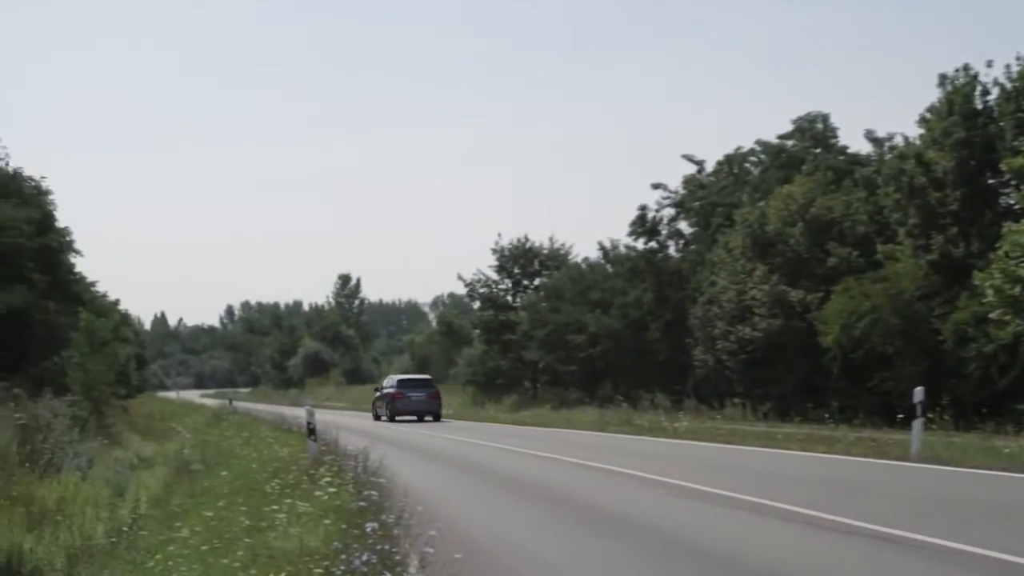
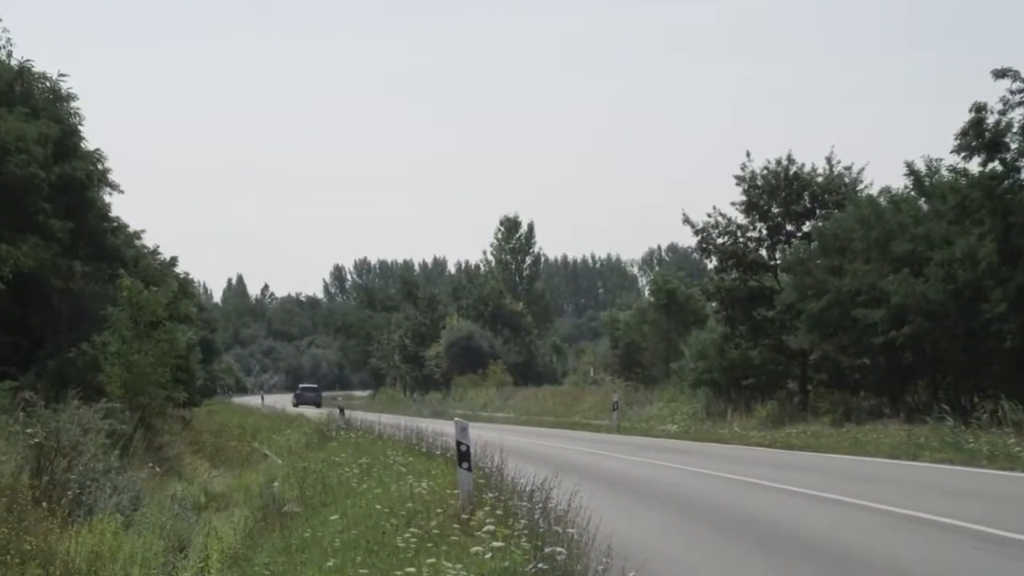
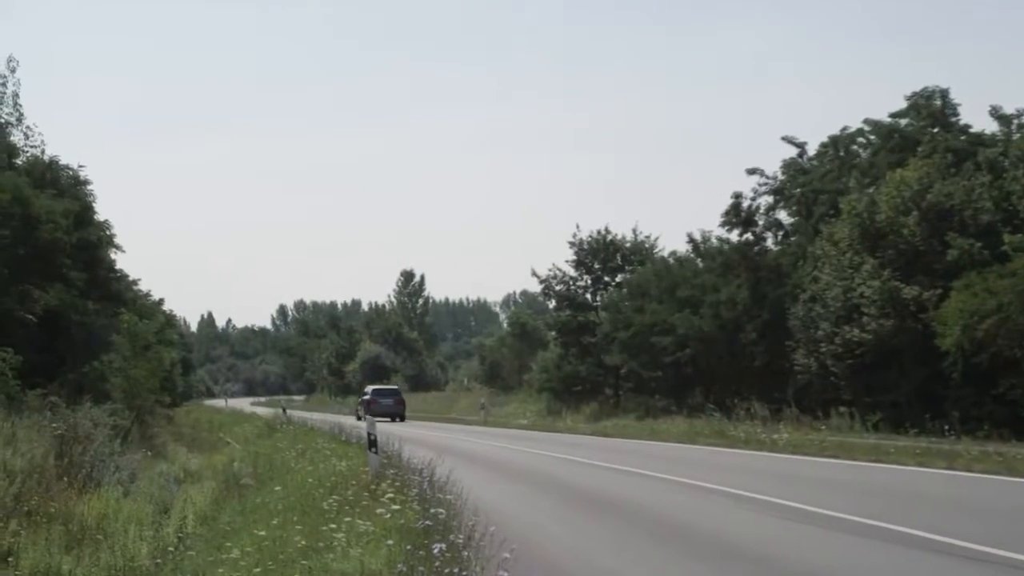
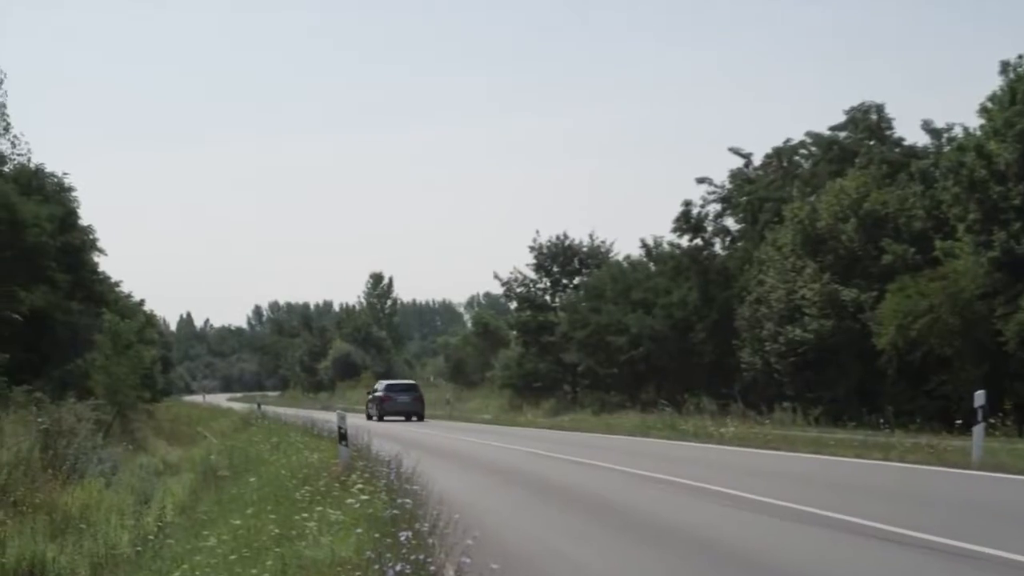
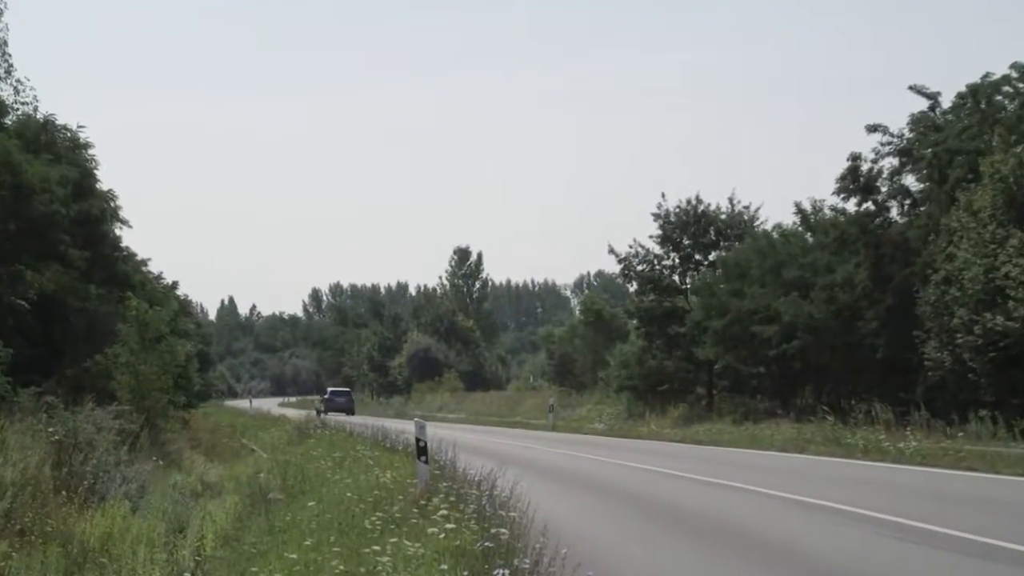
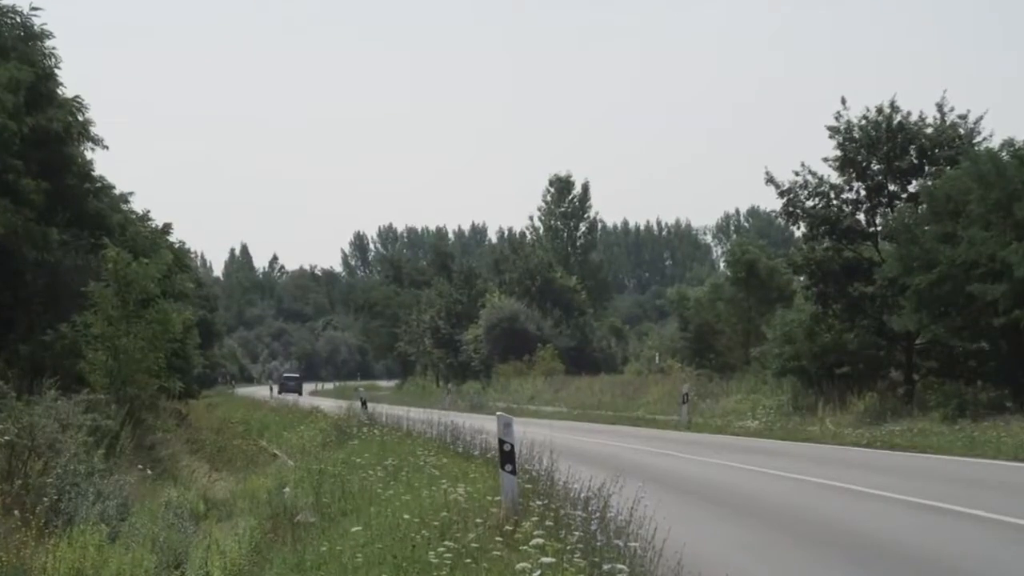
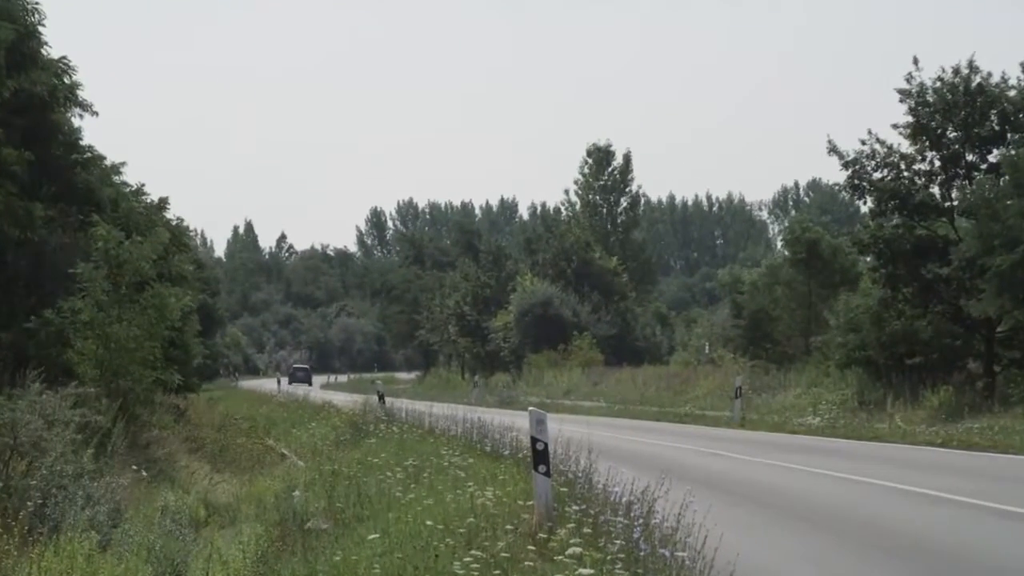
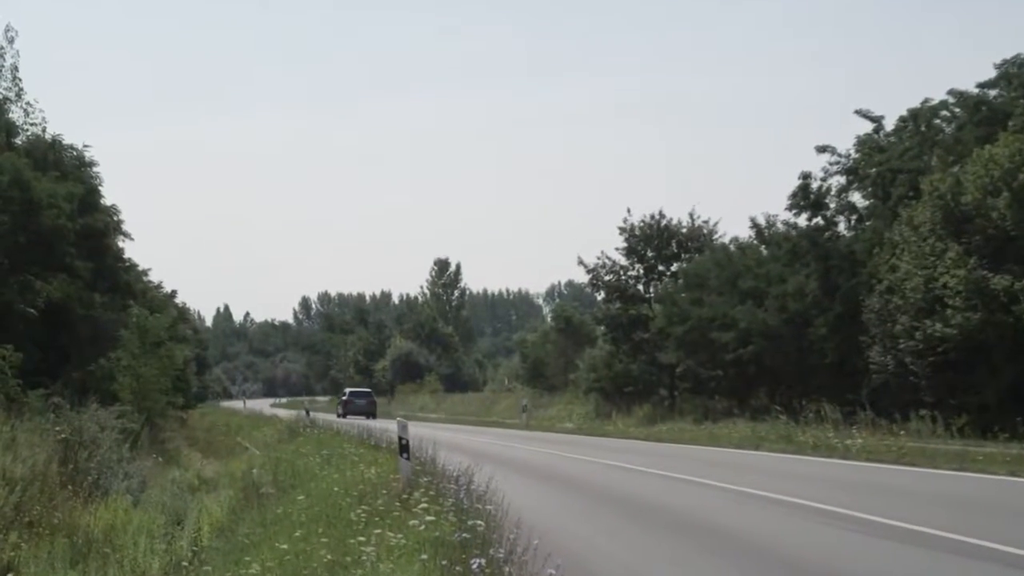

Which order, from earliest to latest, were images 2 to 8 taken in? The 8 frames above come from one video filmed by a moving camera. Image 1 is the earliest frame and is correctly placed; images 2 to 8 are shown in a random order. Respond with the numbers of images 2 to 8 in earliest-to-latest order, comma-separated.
4, 3, 8, 5, 2, 6, 7
